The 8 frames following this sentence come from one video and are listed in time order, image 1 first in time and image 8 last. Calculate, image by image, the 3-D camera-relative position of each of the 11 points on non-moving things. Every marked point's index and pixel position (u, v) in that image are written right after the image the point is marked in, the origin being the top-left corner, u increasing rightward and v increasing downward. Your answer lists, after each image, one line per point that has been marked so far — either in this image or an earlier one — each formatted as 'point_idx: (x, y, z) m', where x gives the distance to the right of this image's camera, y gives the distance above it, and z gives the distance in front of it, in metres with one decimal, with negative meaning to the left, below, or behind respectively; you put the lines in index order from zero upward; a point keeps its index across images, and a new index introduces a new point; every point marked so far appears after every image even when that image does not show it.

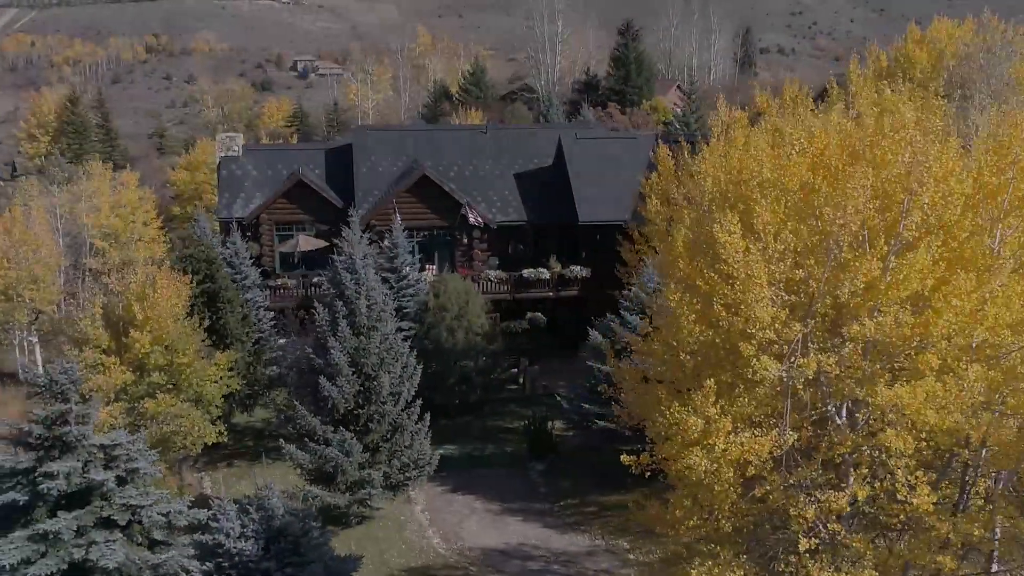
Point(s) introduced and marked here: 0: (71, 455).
0: (-6.9, -2.6, +13.3) m
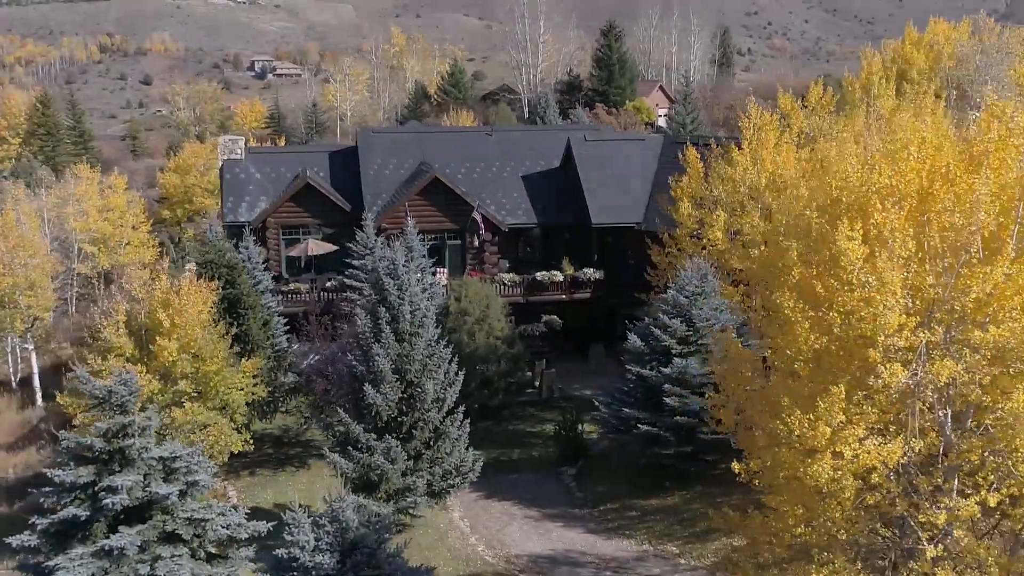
0: (-5.8, -2.8, +13.0) m
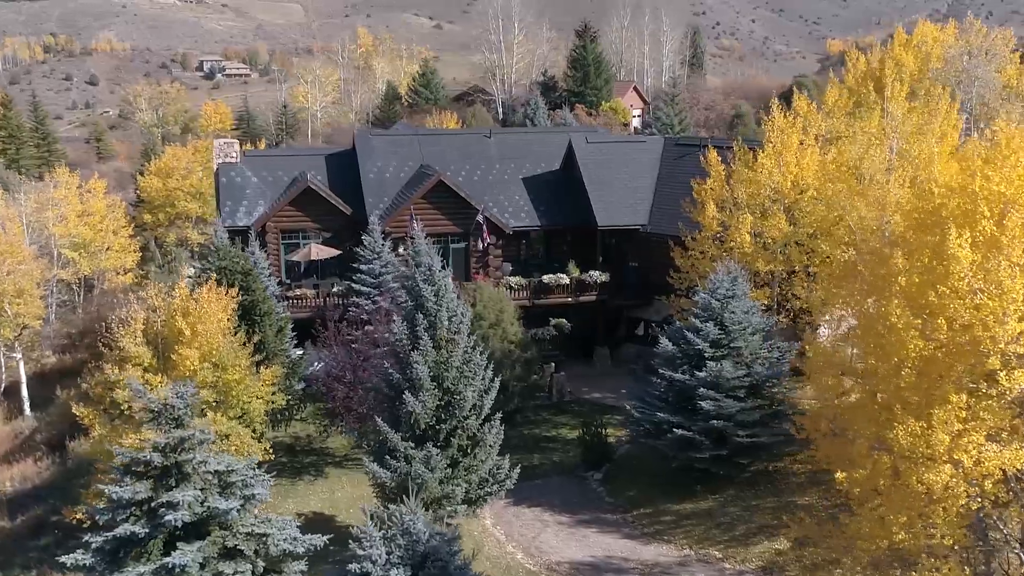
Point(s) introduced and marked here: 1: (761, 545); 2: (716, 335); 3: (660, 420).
0: (-4.8, -2.9, +12.6) m
1: (+5.2, -5.3, +17.5) m
2: (+4.7, -1.1, +19.5) m
3: (+3.5, -3.1, +19.8) m
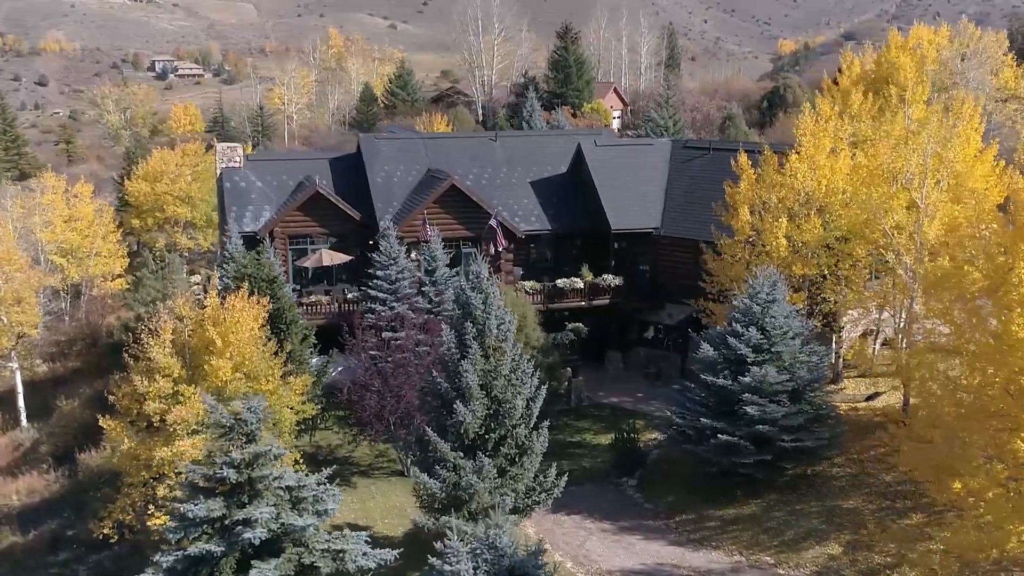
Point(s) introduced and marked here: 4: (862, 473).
0: (-3.6, -3.1, +12.3) m
1: (+6.2, -5.4, +17.5) m
2: (+5.7, -1.2, +19.5) m
3: (+4.5, -3.2, +19.8) m
4: (+8.2, -4.3, +19.8) m
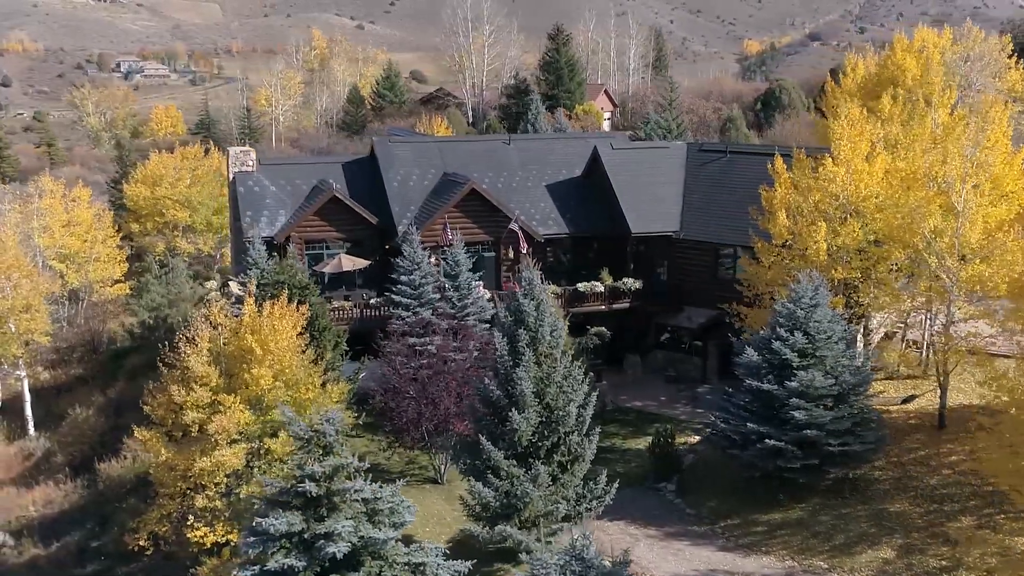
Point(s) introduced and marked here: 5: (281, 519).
0: (-2.5, -3.2, +12.2) m
1: (+7.3, -5.5, +17.5) m
2: (+6.7, -1.3, +19.5) m
3: (+5.5, -3.3, +19.7) m
4: (+9.2, -4.4, +19.8) m
5: (-3.2, -3.2, +11.9) m
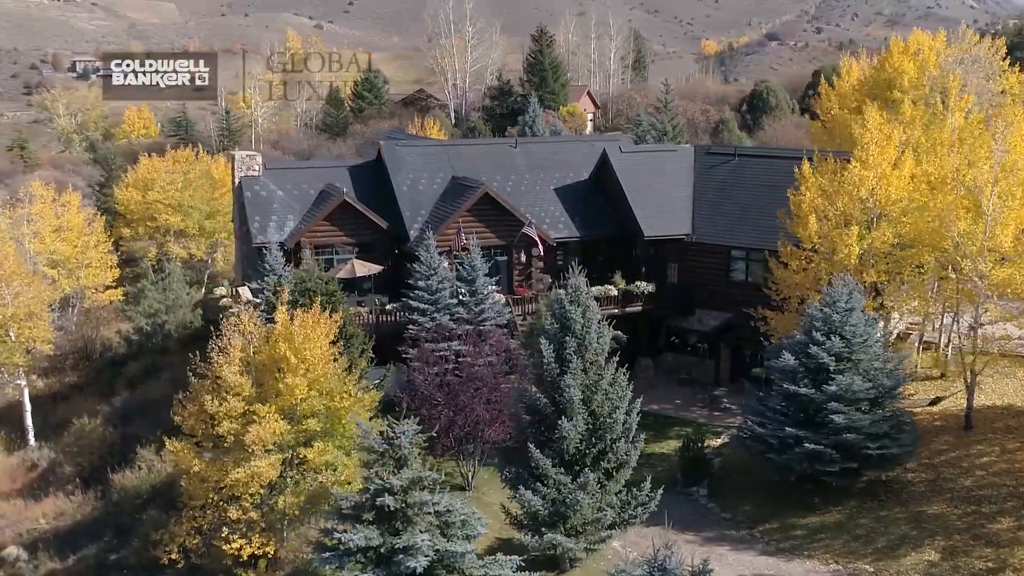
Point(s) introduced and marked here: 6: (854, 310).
0: (-1.4, -3.4, +12.0) m
1: (+8.3, -5.6, +17.7) m
2: (+7.6, -1.4, +19.6) m
3: (+6.4, -3.4, +19.8) m
4: (+10.1, -4.5, +20.0) m
5: (-2.1, -3.4, +11.7) m
6: (+8.0, -0.5, +19.9) m
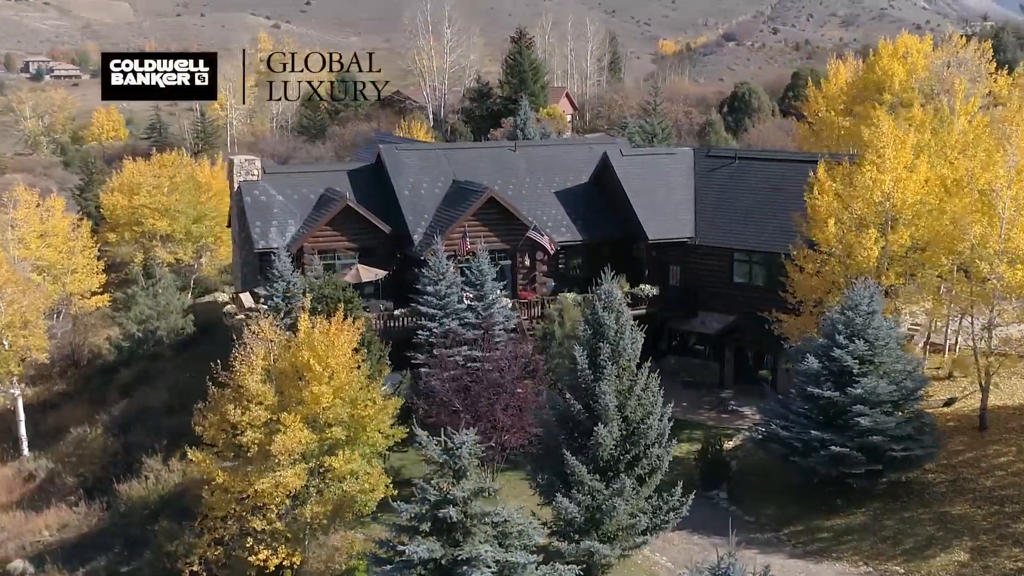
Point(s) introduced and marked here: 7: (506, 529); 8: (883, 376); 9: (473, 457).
0: (-0.5, -3.5, +12.0) m
1: (+9.0, -5.7, +17.9) m
2: (+8.2, -1.5, +19.8) m
3: (+7.0, -3.5, +20.0) m
4: (+10.7, -4.5, +20.3) m
5: (-1.2, -3.5, +11.6) m
6: (+8.6, -0.6, +20.1) m
7: (-0.1, -3.5, +12.3) m
8: (+8.7, -2.1, +19.9) m
9: (-0.6, -2.4, +12.2) m
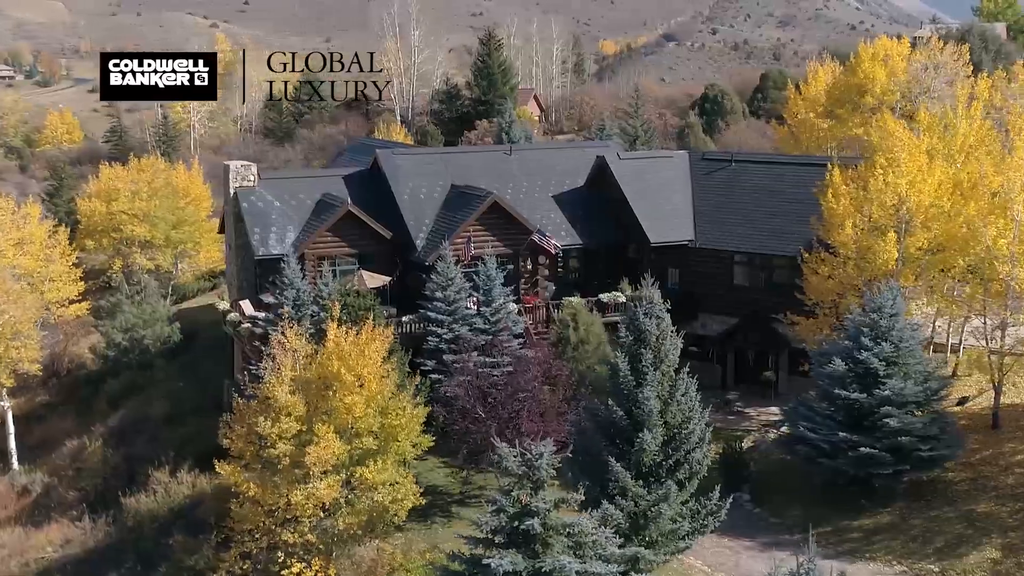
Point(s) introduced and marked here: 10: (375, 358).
0: (+0.6, -3.7, +12.0) m
1: (+9.9, -5.7, +18.3) m
2: (+8.9, -1.5, +20.1) m
3: (+7.8, -3.6, +20.3) m
4: (+11.5, -4.6, +20.7) m
5: (-0.1, -3.7, +11.6) m
6: (+9.3, -0.7, +20.5) m
7: (+1.0, -3.6, +12.3) m
8: (+9.5, -2.1, +20.3) m
9: (+0.5, -2.6, +12.2) m
10: (-3.2, -1.6, +19.8) m
